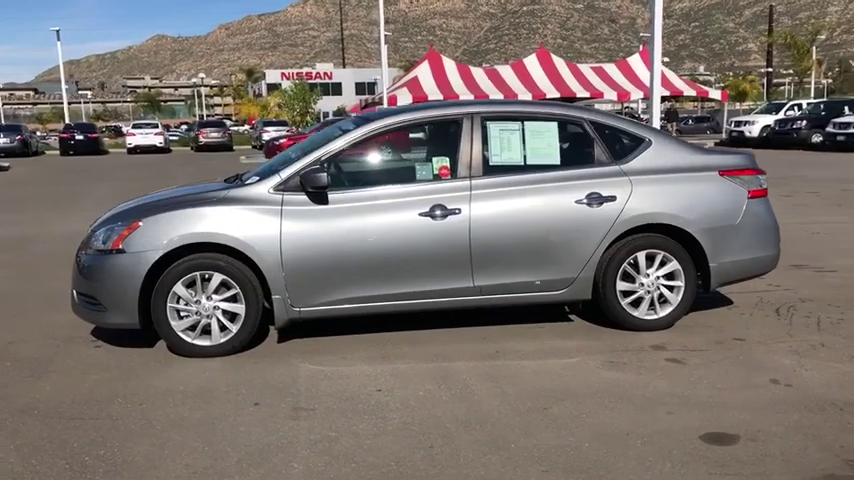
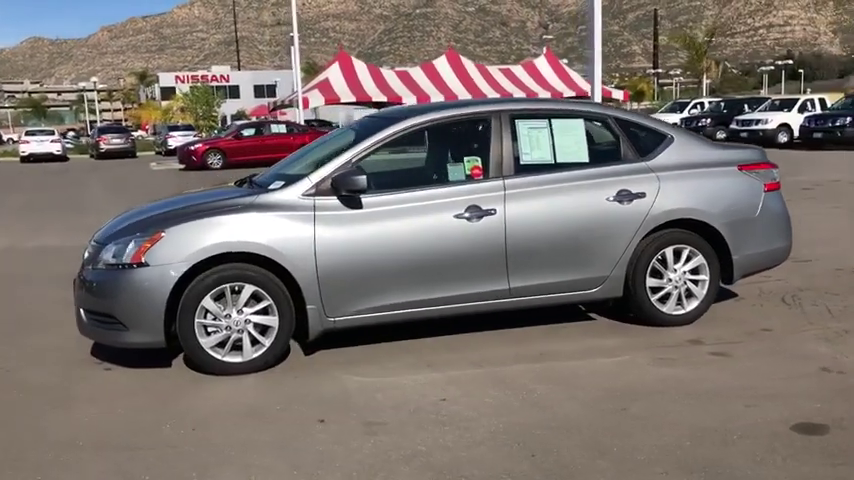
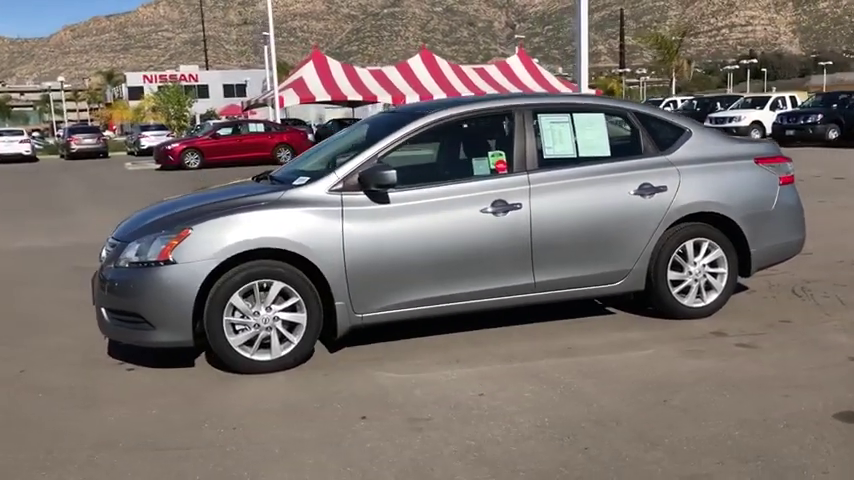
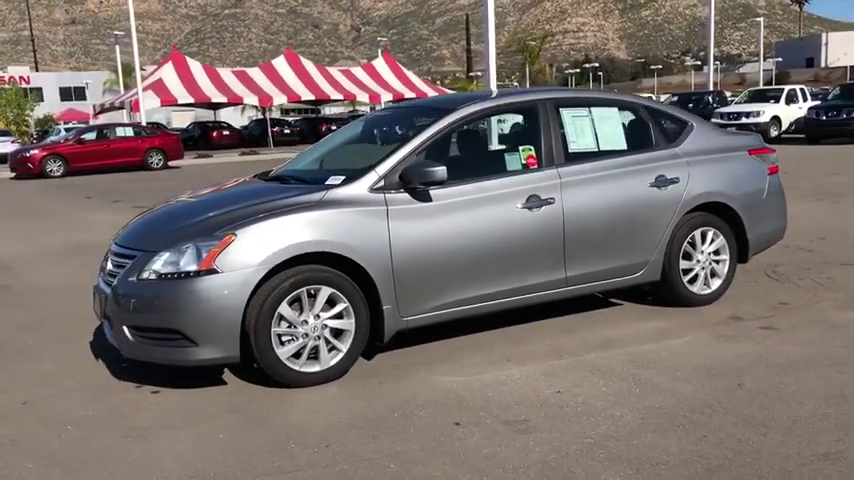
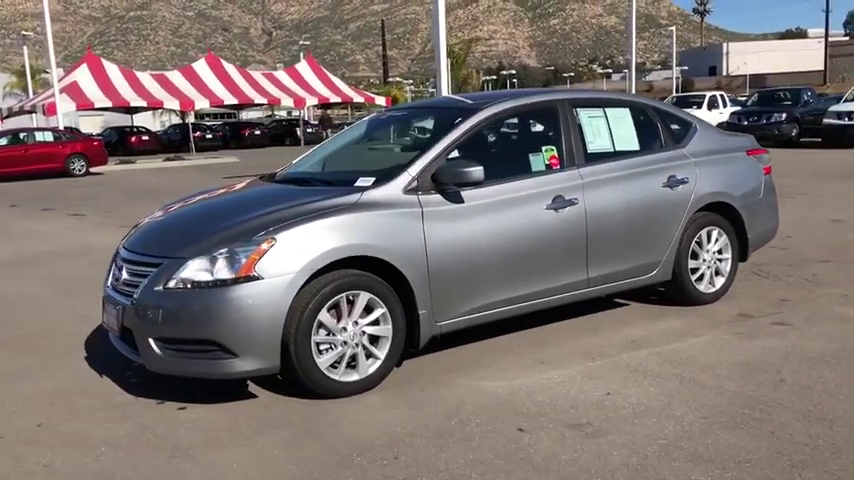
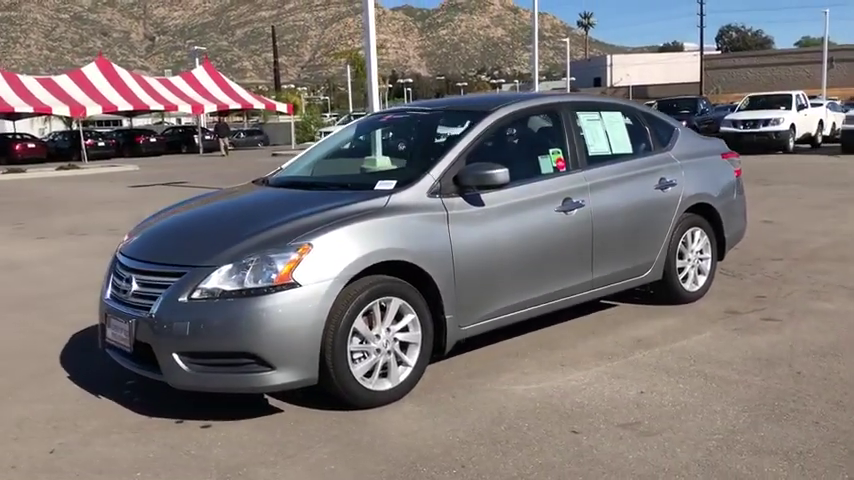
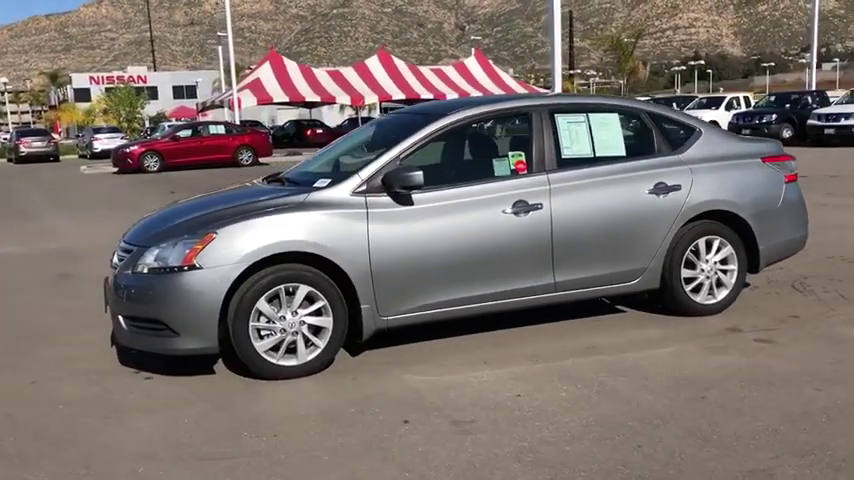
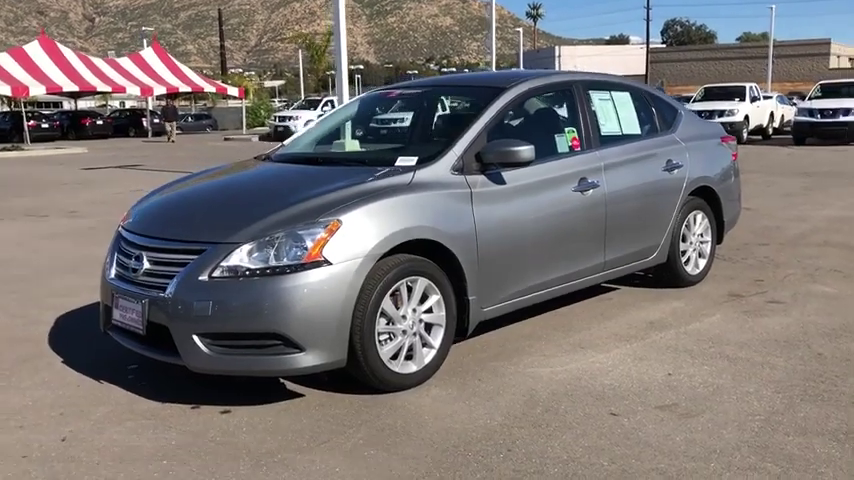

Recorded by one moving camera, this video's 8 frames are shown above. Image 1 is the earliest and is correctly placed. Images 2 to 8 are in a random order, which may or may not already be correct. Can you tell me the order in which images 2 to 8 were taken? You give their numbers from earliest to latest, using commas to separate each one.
2, 3, 7, 4, 5, 6, 8
